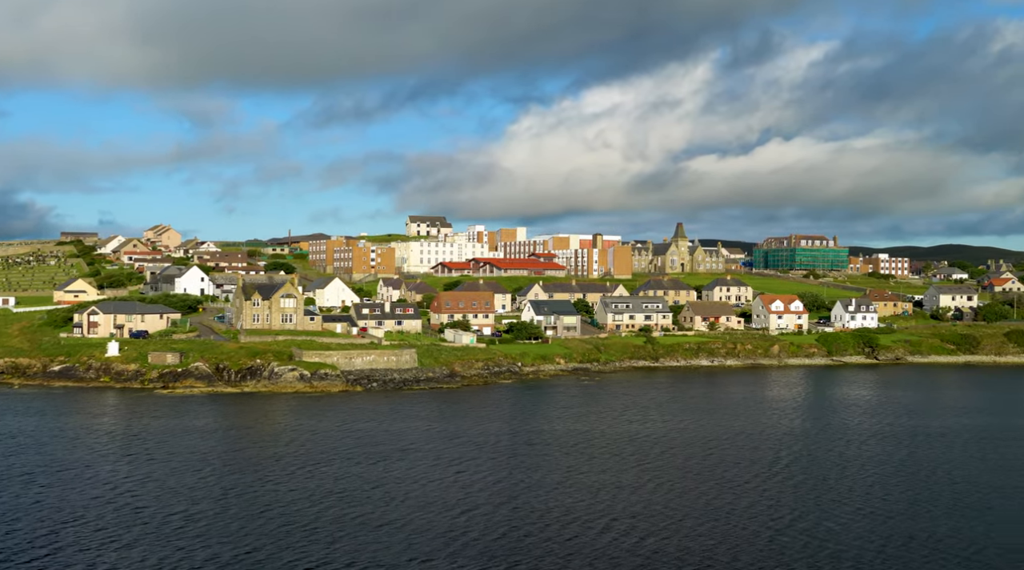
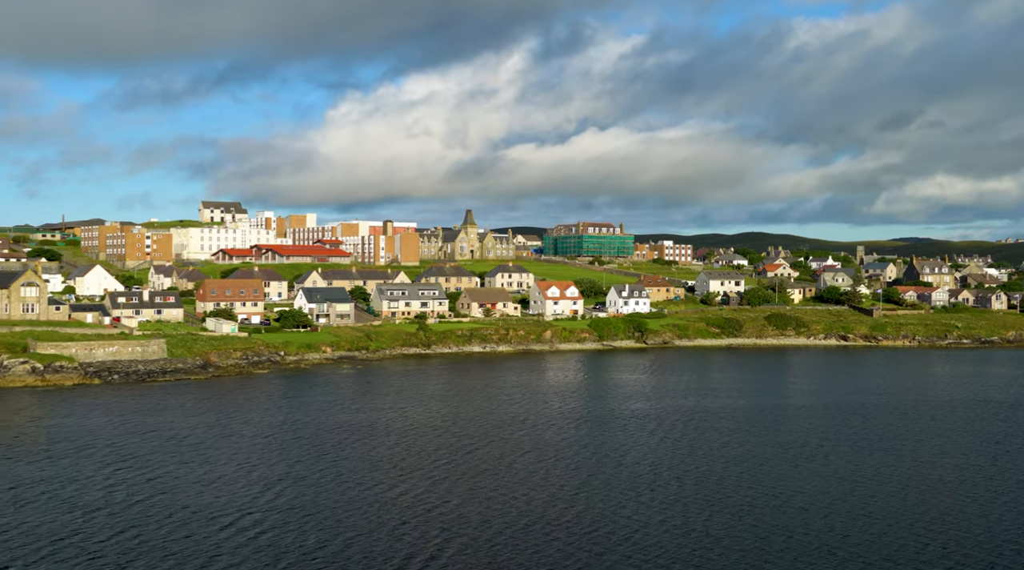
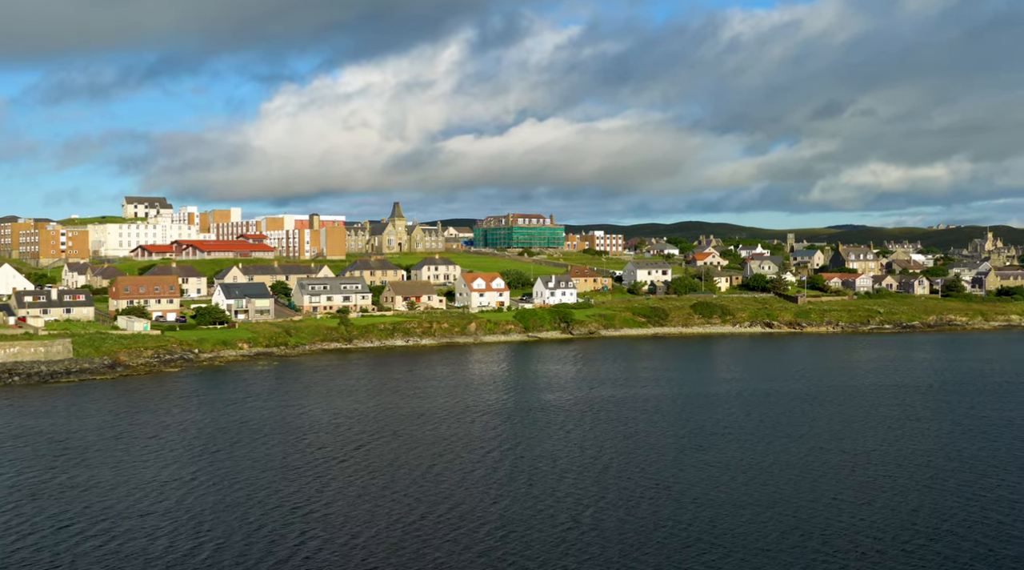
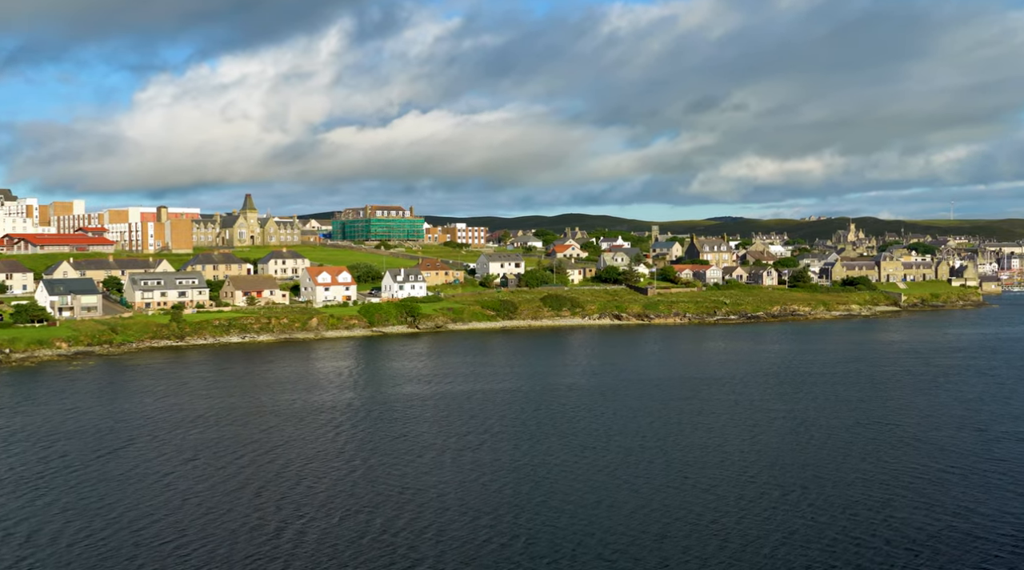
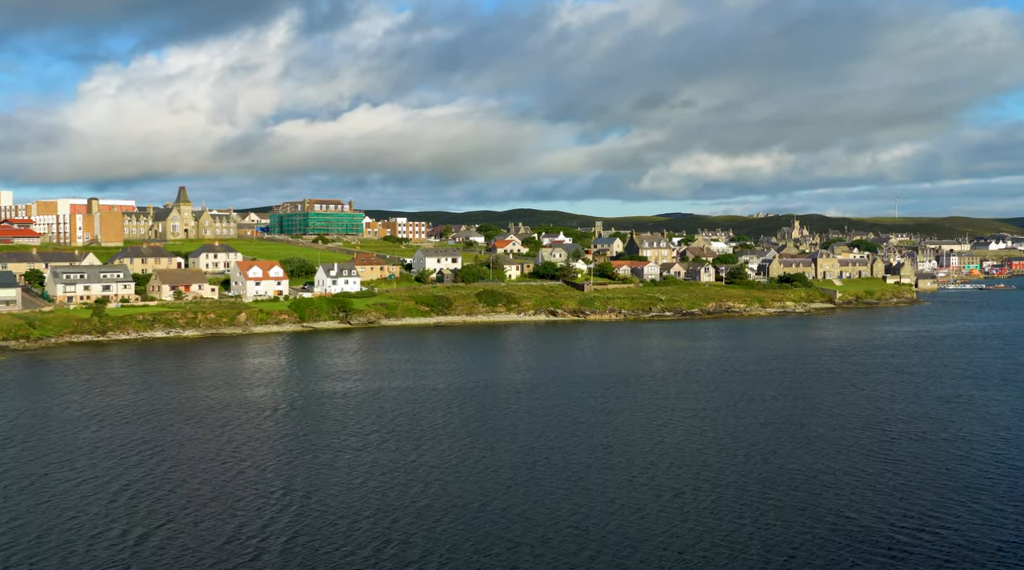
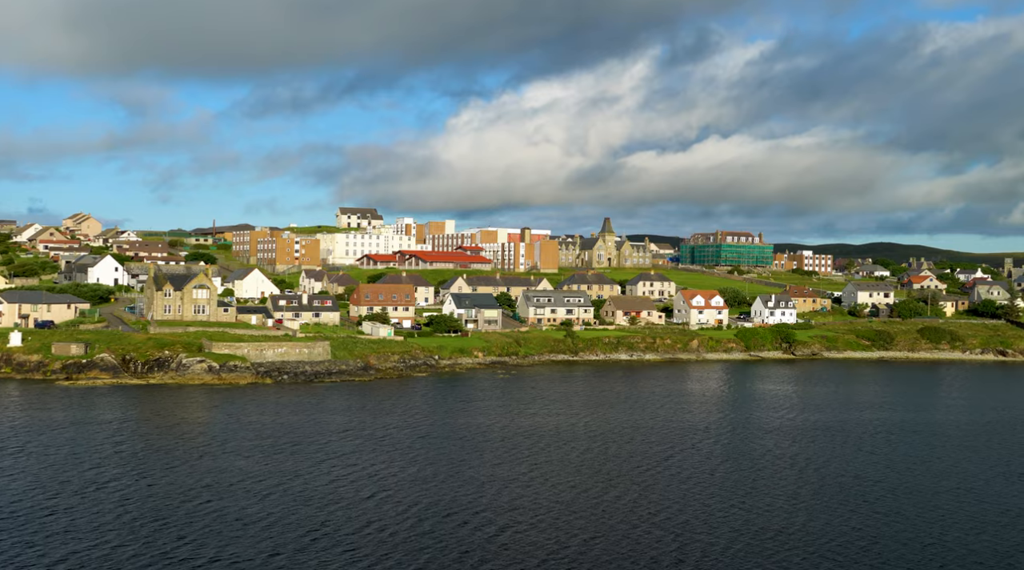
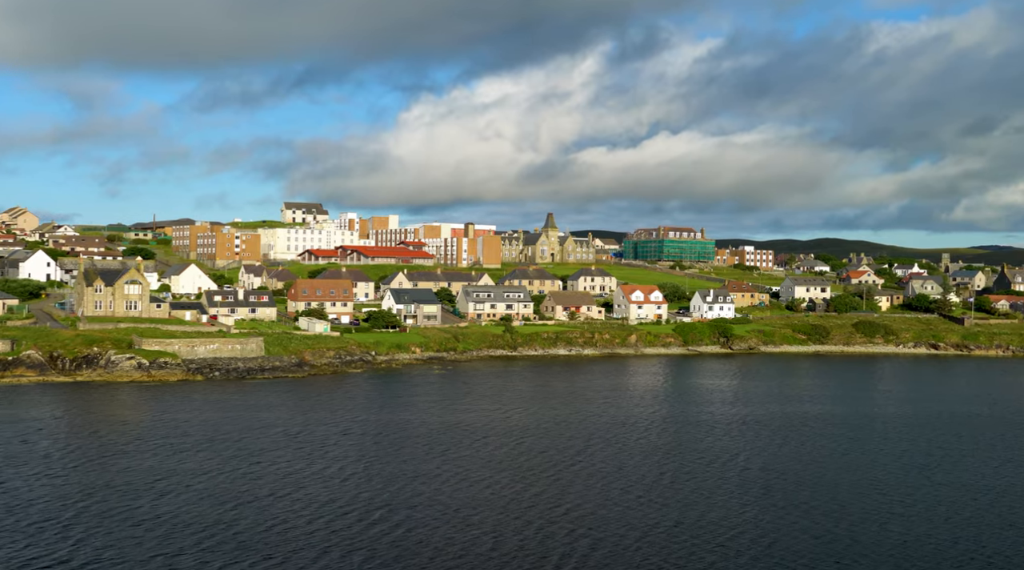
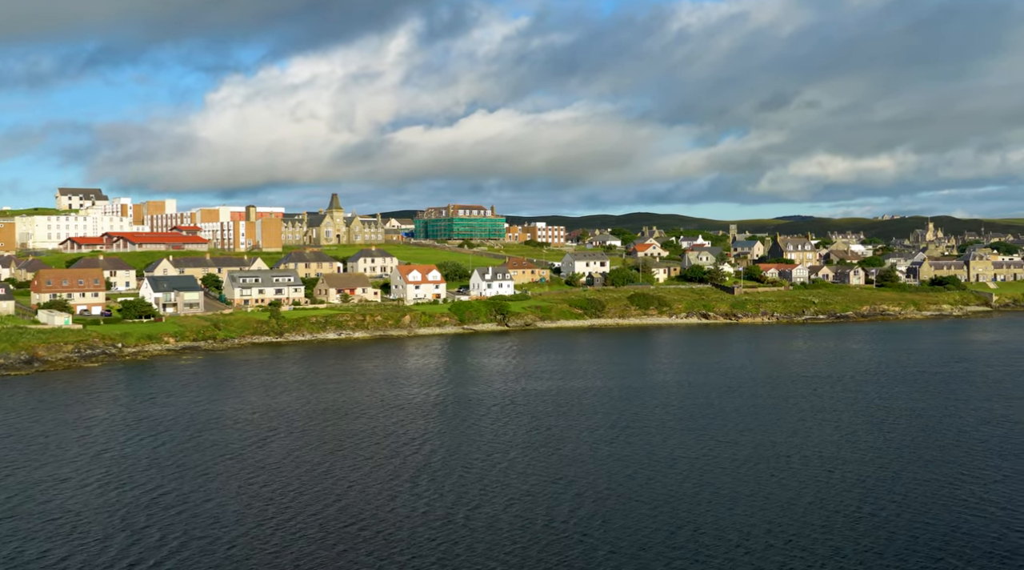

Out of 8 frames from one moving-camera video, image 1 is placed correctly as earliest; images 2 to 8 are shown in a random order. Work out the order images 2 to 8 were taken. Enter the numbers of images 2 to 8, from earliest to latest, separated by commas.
6, 7, 2, 3, 8, 4, 5
